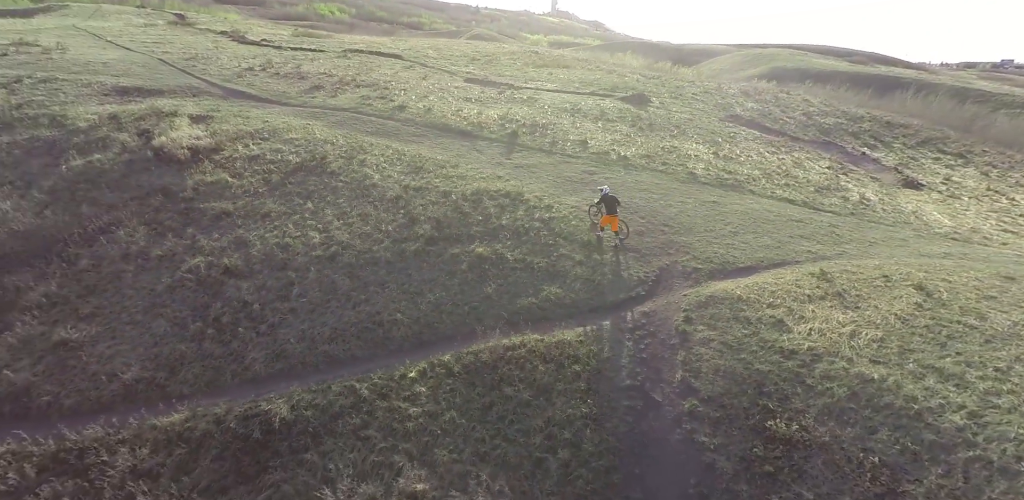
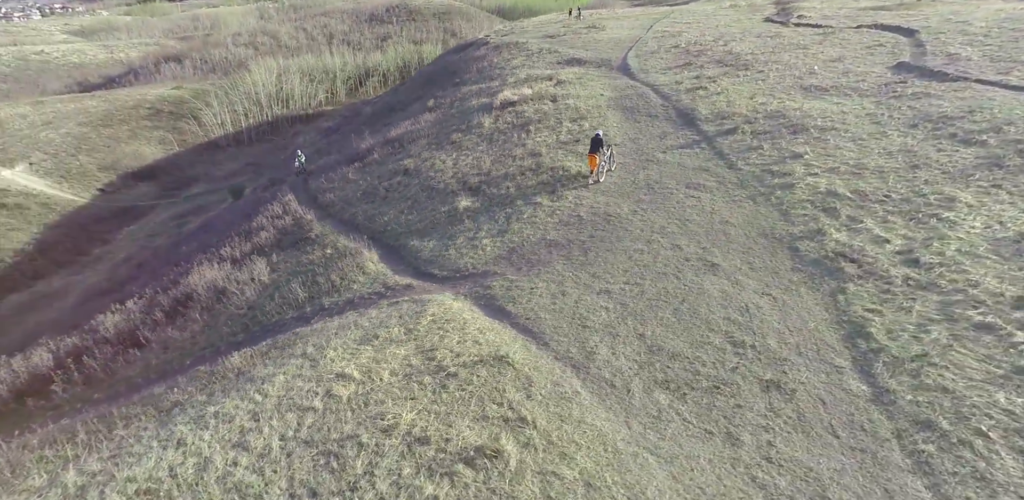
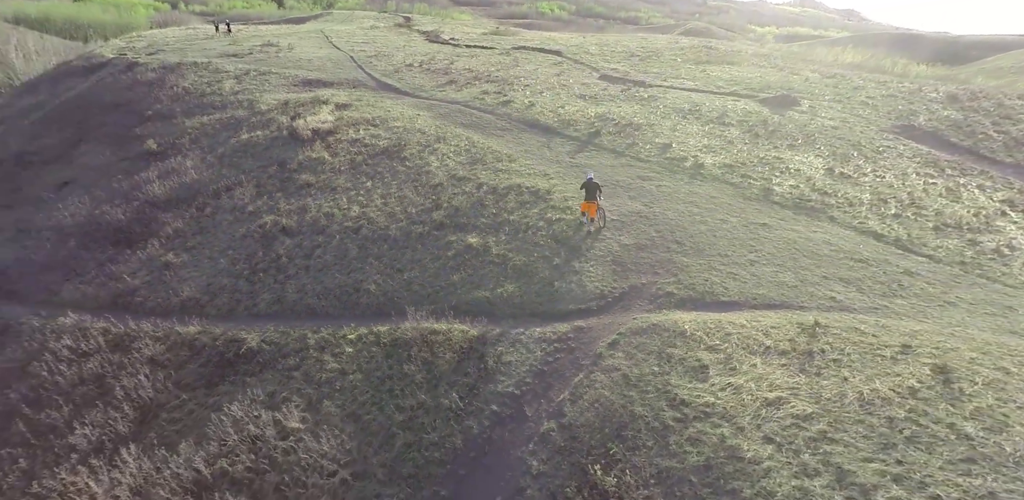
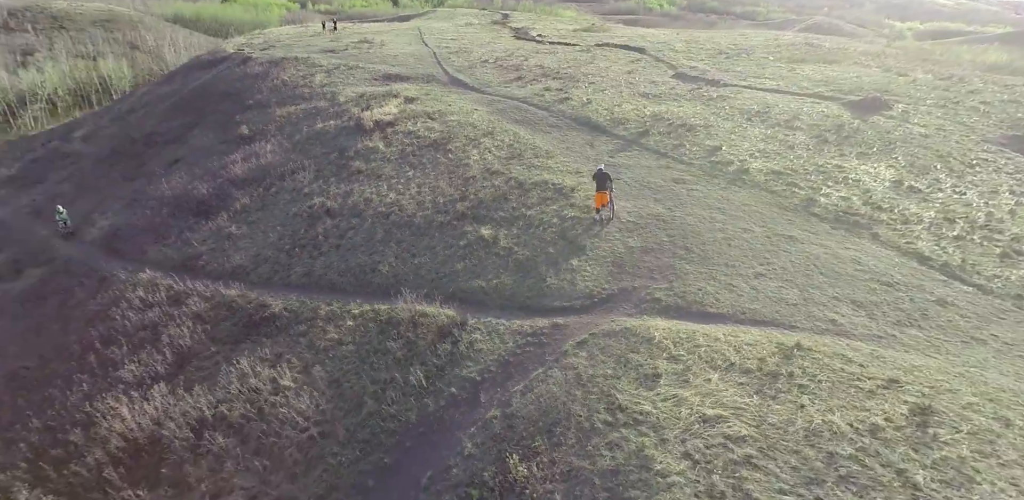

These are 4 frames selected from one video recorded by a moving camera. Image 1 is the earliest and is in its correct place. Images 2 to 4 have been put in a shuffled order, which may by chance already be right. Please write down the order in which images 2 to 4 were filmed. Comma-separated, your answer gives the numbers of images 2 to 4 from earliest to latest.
3, 4, 2
